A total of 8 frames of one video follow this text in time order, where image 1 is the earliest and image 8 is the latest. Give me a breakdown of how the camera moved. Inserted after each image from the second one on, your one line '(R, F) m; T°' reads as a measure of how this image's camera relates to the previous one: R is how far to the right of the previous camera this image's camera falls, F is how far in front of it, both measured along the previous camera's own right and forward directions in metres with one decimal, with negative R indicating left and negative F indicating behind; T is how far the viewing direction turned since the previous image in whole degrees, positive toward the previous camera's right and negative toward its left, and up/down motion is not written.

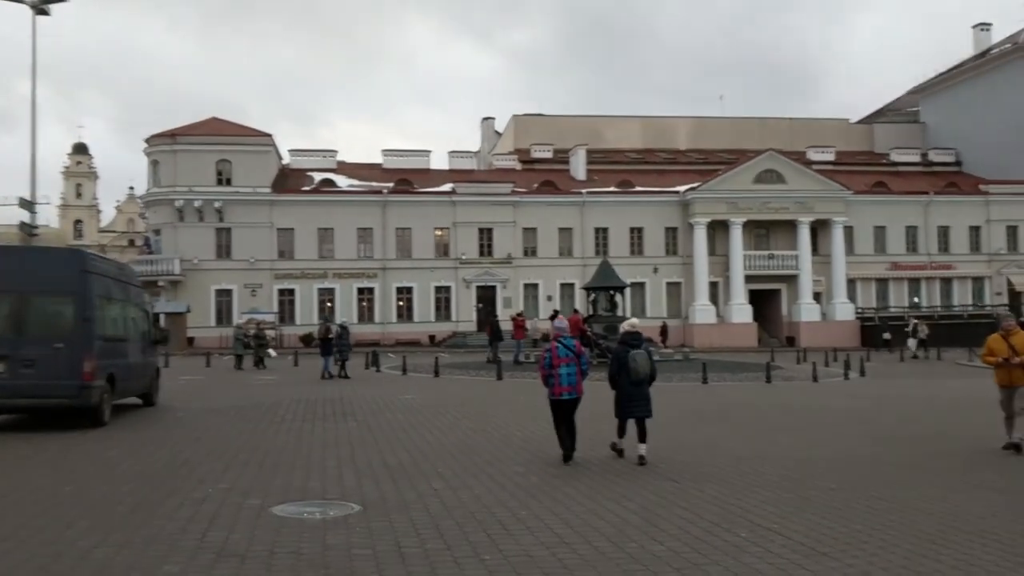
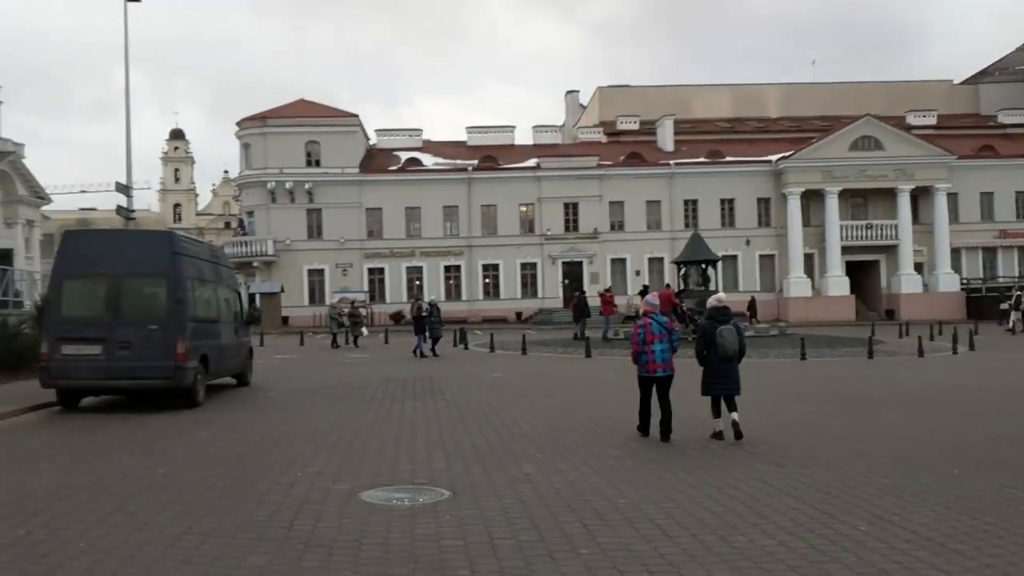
(-0.1, +0.4) m; -5°
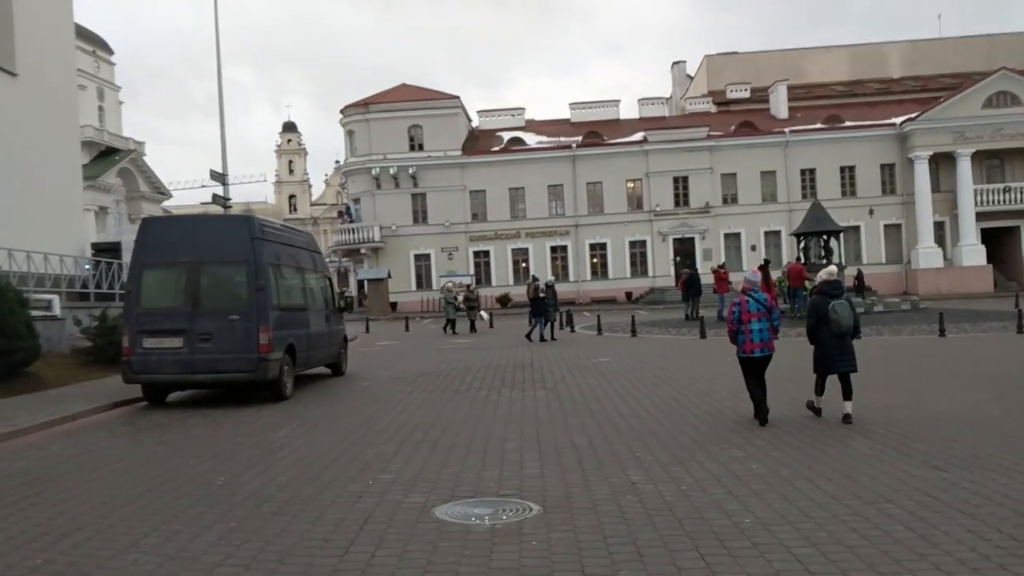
(+0.1, +1.4) m; -7°
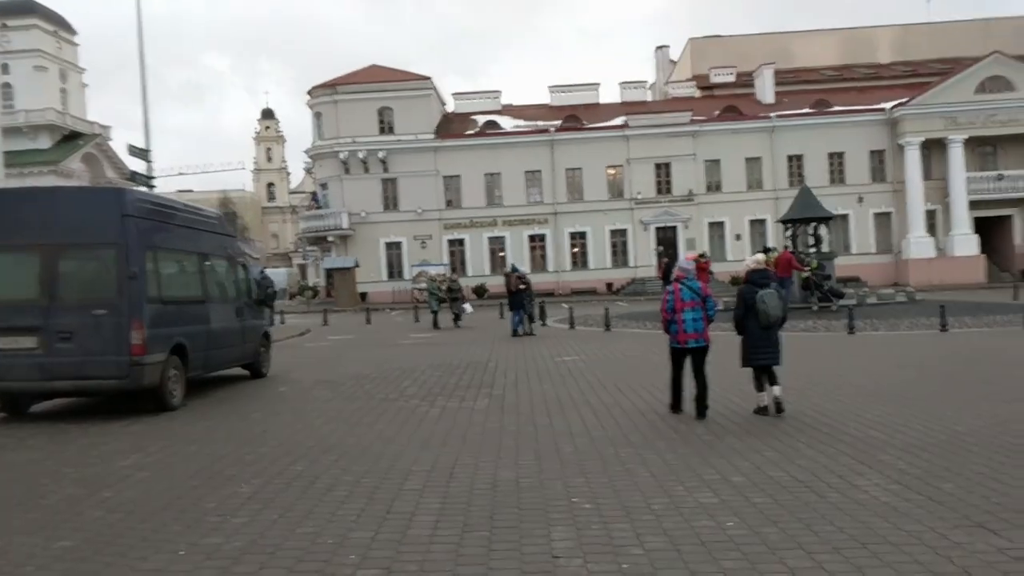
(+0.7, +2.5) m; +1°
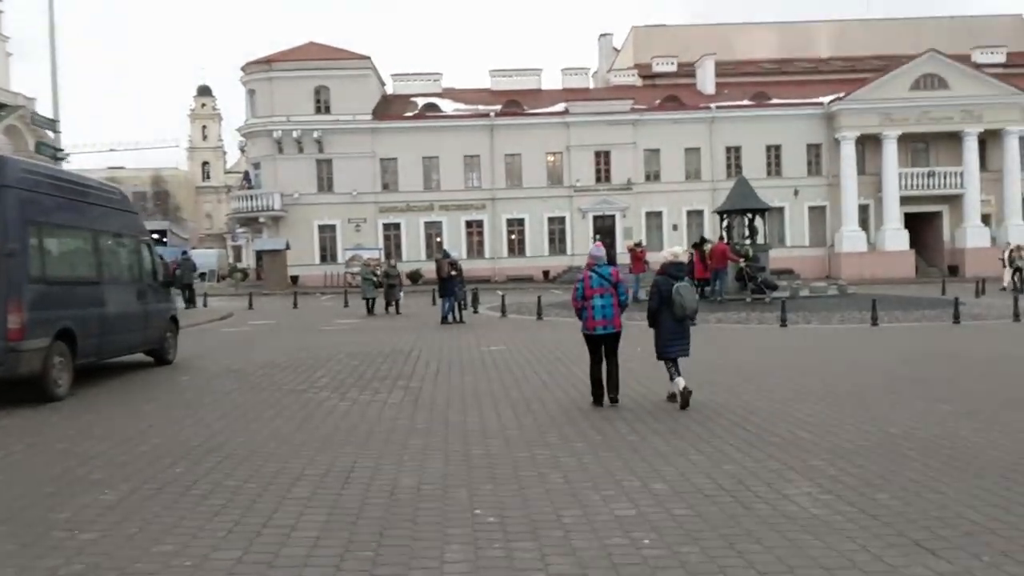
(+0.3, +0.7) m; +4°
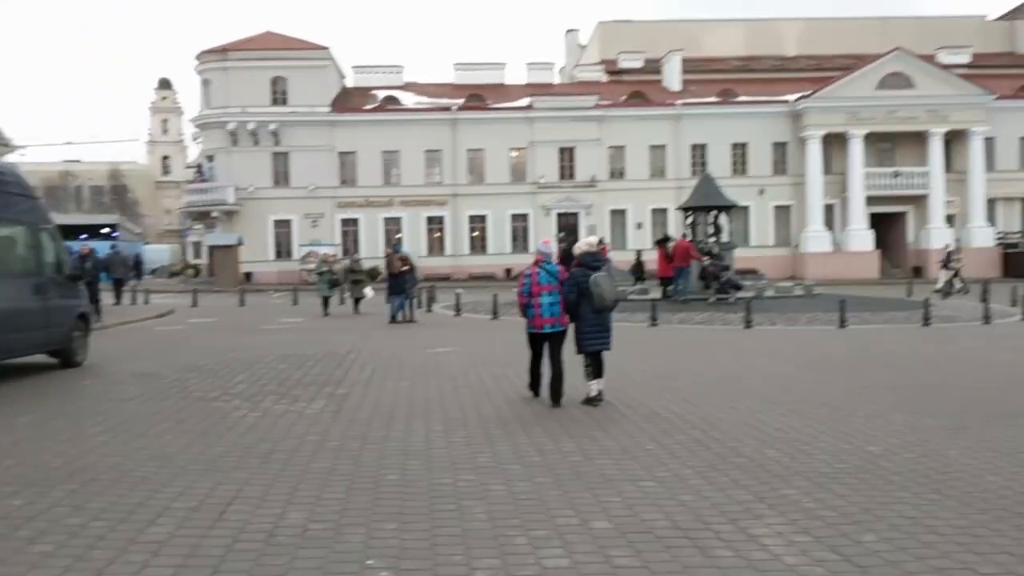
(+0.3, +1.3) m; +2°
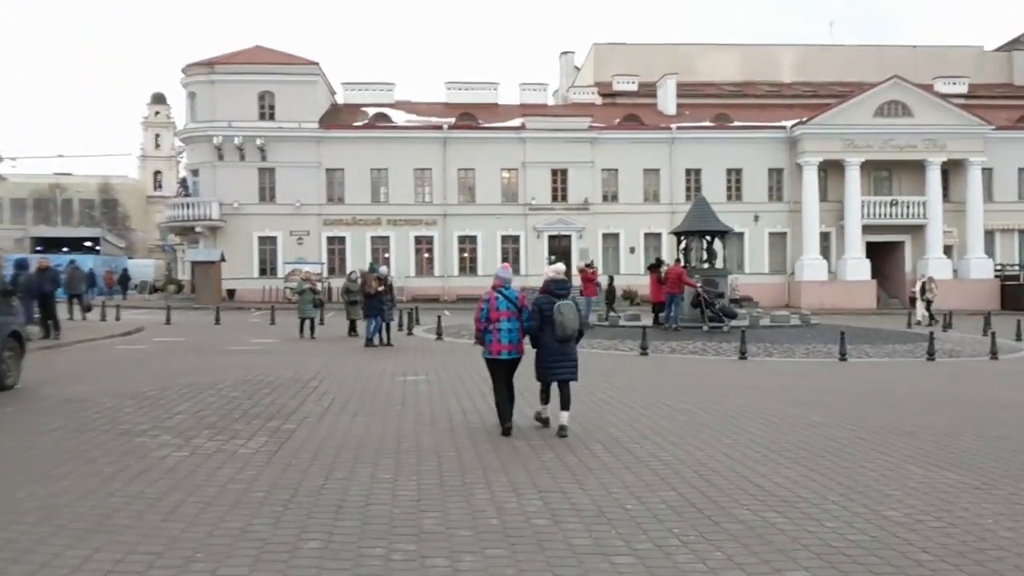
(+0.2, +1.2) m; 0°
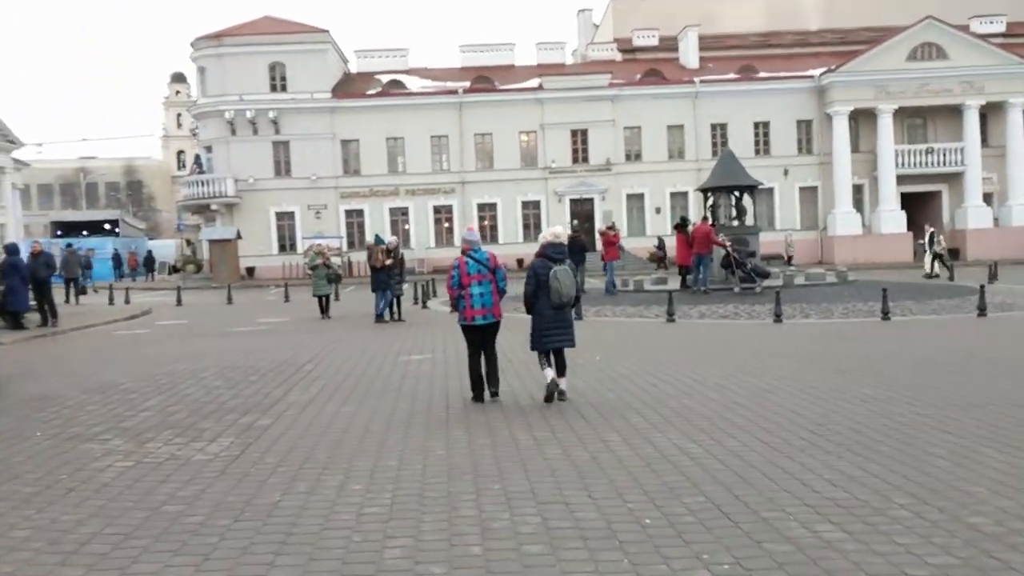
(+0.3, +1.4) m; -2°
